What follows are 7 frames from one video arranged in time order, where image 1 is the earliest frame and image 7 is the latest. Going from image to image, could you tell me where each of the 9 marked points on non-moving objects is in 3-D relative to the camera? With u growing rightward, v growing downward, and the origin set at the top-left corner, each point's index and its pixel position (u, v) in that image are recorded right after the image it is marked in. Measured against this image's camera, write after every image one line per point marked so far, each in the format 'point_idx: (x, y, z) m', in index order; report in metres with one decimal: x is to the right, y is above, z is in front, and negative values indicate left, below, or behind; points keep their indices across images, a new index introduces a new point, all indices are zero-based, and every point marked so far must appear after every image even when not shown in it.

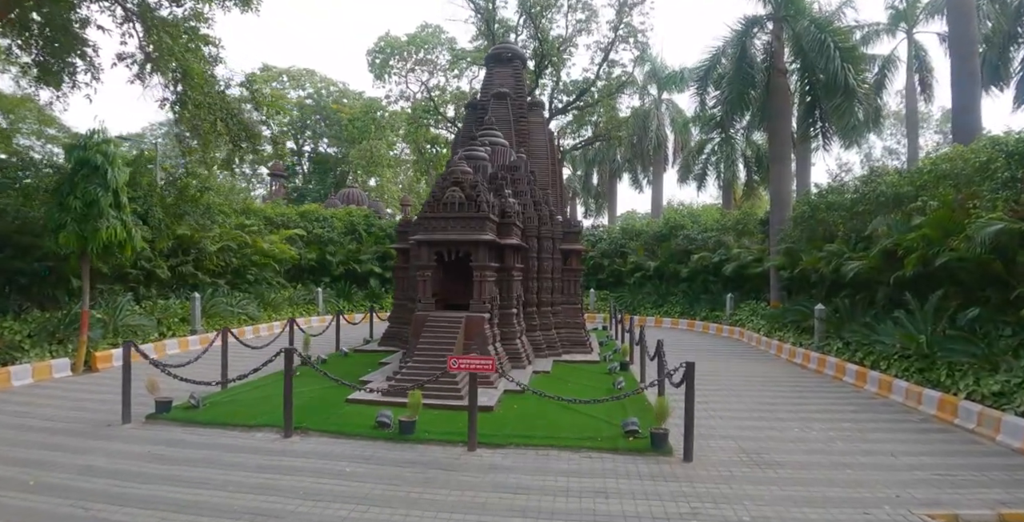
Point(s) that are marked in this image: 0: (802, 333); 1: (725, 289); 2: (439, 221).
0: (+6.4, -1.6, +12.5) m
1: (+7.2, -1.0, +19.2) m
2: (-1.2, +0.7, +9.4) m
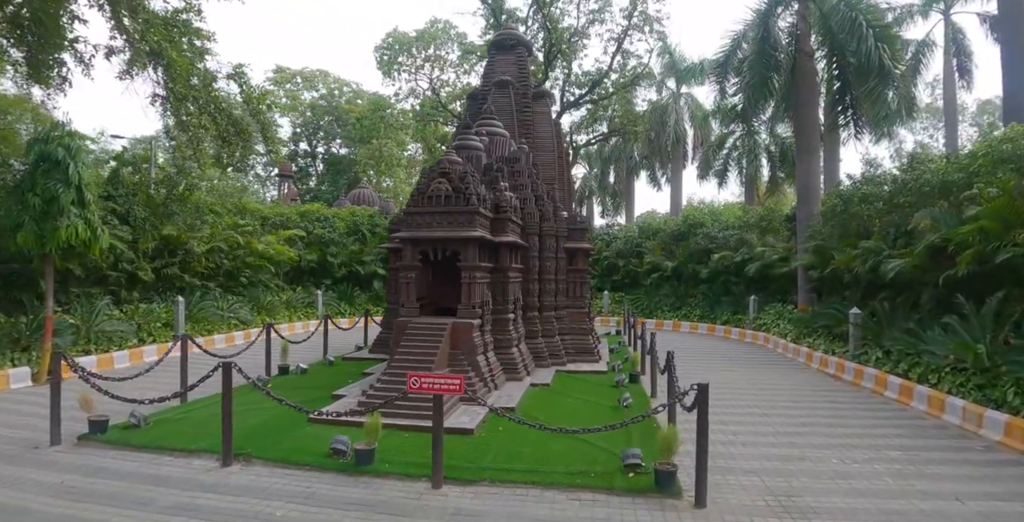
0: (+6.4, -1.6, +11.3) m
1: (+7.5, -1.0, +17.9) m
2: (-1.3, +0.7, +8.5) m
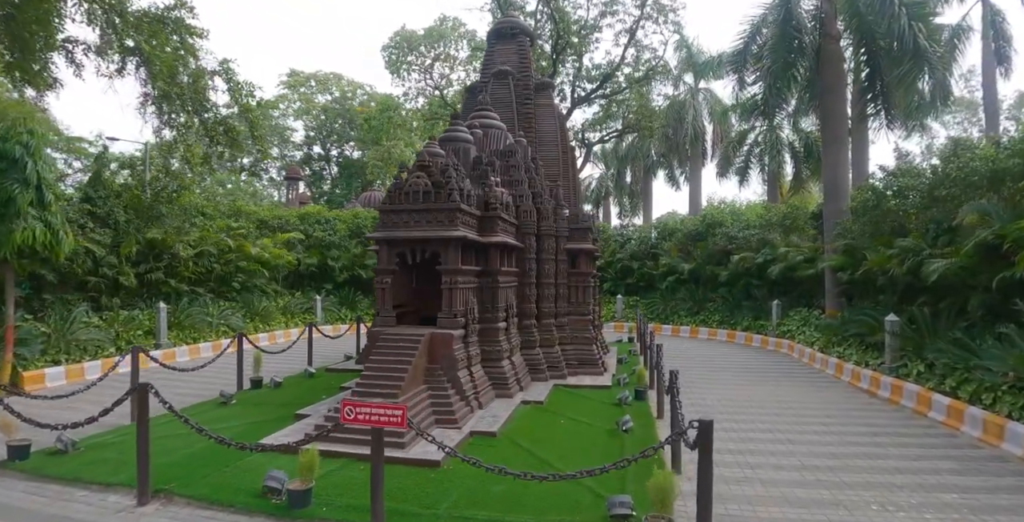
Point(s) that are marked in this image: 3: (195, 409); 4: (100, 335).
0: (+6.4, -1.6, +10.1) m
1: (+7.7, -1.0, +16.7) m
2: (-1.5, +0.6, +7.6) m
3: (-4.3, -2.0, +7.7) m
4: (-8.0, -1.4, +11.0) m
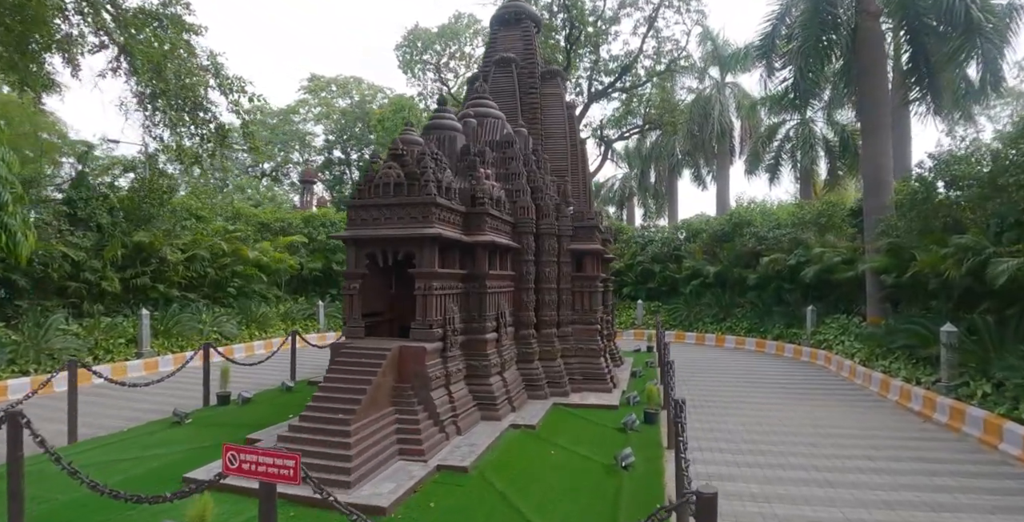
0: (+6.3, -1.6, +8.8) m
1: (+7.9, -1.1, +15.3) m
2: (-1.7, +0.6, +6.7) m
3: (-4.5, -2.1, +6.9) m
4: (-8.0, -1.5, +10.4) m
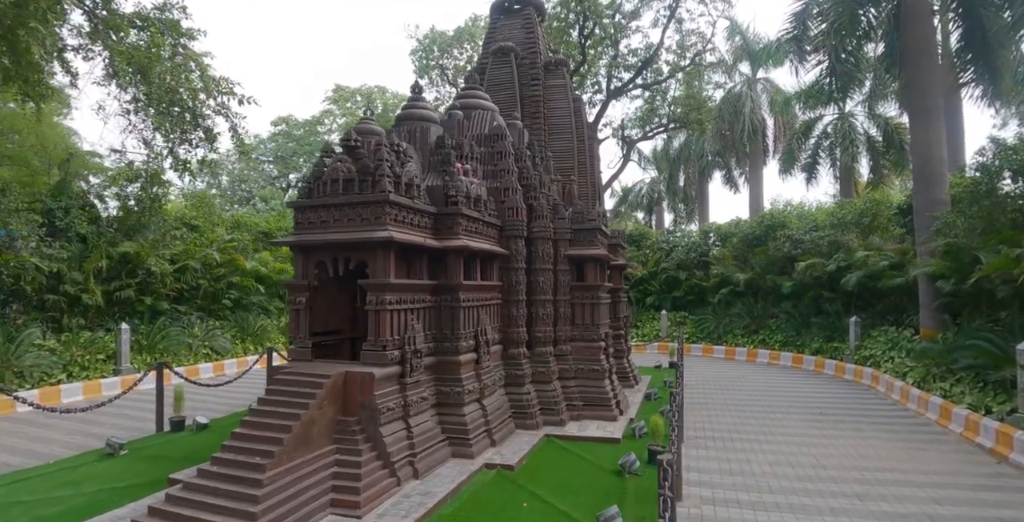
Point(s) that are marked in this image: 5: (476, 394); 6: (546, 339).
0: (+6.2, -1.7, +7.3) m
1: (+8.2, -1.2, +13.7) m
2: (-1.9, +0.5, +5.7) m
3: (-4.7, -2.2, +6.1) m
4: (-8.1, -1.7, +9.8) m
5: (-0.4, -1.5, +6.4) m
6: (+0.4, -1.1, +7.7) m
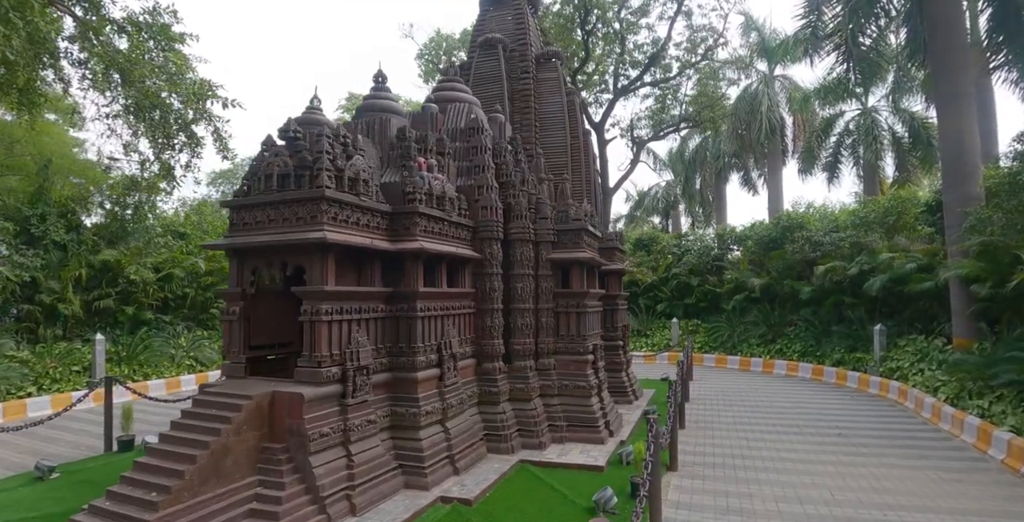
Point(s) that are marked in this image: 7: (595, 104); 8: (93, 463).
0: (+5.9, -1.7, +6.4) m
1: (+8.1, -1.3, +12.7) m
2: (-2.3, +0.5, +5.1) m
3: (-5.1, -2.3, +5.5) m
4: (-8.2, -1.9, +9.4) m
5: (-0.7, -1.5, +5.7) m
6: (+0.2, -1.1, +6.9) m
7: (+2.7, +5.2, +18.6) m
8: (-4.6, -2.2, +6.3) m
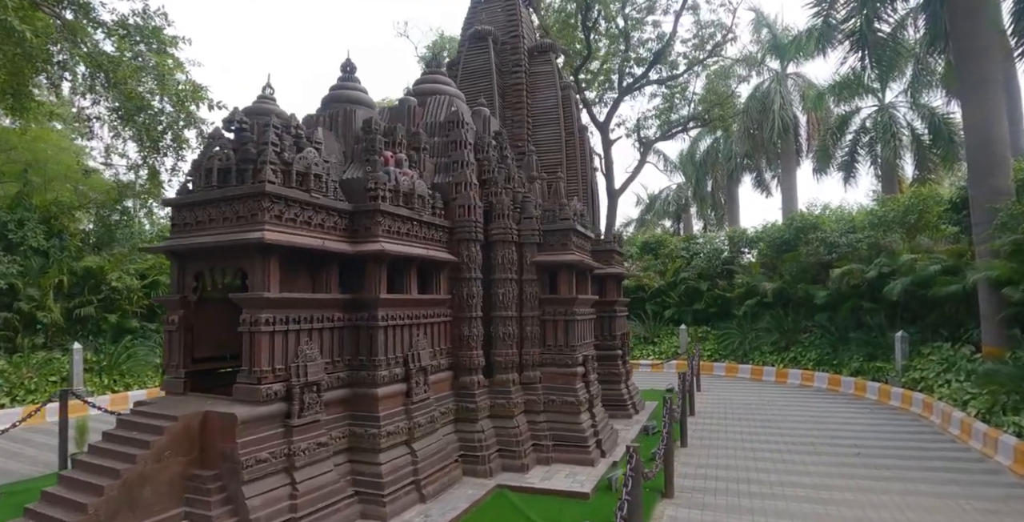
0: (+5.7, -1.6, +5.6) m
1: (+8.0, -1.3, +11.9) m
2: (-2.6, +0.4, +4.6) m
3: (-5.3, -2.3, +5.0) m
4: (-8.4, -2.0, +9.0) m
5: (-1.0, -1.6, +5.1) m
6: (0.0, -1.1, +6.3) m
7: (+2.8, +5.0, +18.0) m
8: (-4.8, -2.3, +5.9) m
